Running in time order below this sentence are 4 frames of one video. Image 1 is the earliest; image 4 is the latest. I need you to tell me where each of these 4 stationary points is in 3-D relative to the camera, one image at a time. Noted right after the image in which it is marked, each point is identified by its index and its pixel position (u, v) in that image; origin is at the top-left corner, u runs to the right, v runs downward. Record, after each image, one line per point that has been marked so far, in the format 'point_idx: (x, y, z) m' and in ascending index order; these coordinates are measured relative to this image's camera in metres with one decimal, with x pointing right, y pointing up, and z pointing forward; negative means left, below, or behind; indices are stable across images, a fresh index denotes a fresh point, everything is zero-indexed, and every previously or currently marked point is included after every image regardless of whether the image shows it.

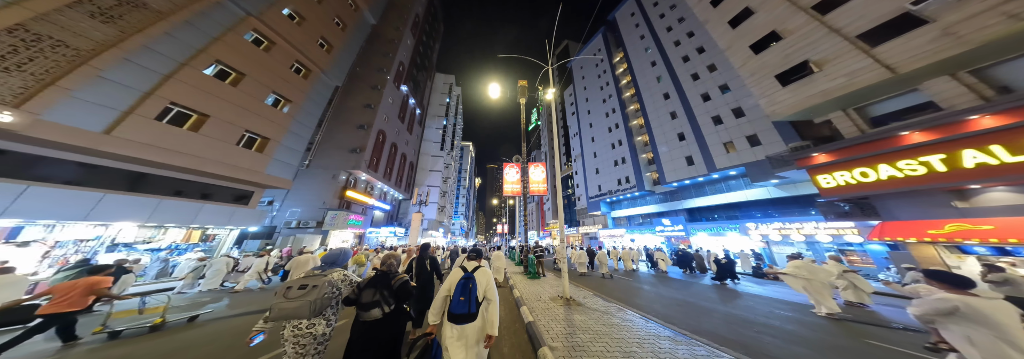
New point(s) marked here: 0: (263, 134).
0: (-16.3, +2.9, +13.1) m
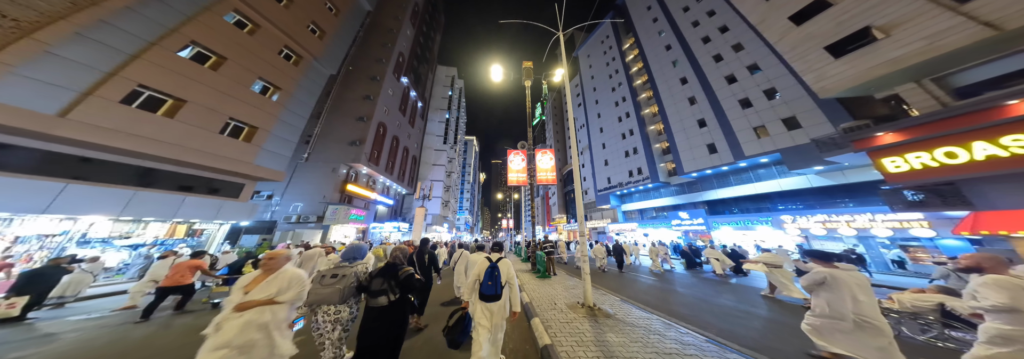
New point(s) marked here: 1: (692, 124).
0: (-16.0, +3.5, +12.3) m
1: (+17.5, +5.4, +19.6) m
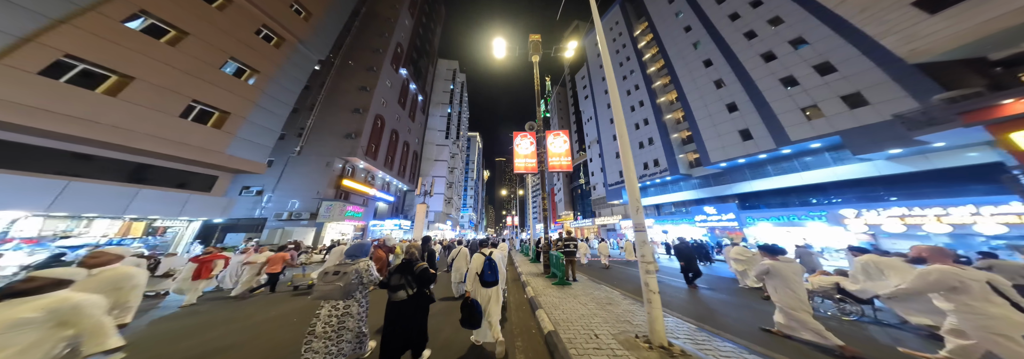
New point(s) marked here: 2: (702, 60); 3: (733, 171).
0: (-15.7, +3.9, +10.8) m
1: (+18.0, +6.2, +17.5) m
2: (+18.9, +11.9, +20.0) m
3: (+18.5, +0.7, +16.9) m
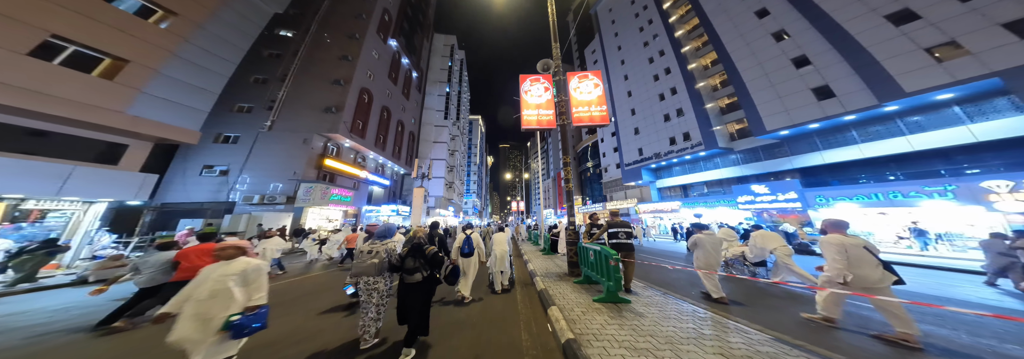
0: (-15.4, +5.2, +7.7) m
1: (+18.3, +8.1, +13.8) m
2: (+19.2, +14.0, +15.9) m
3: (+18.9, +2.6, +13.6) m
